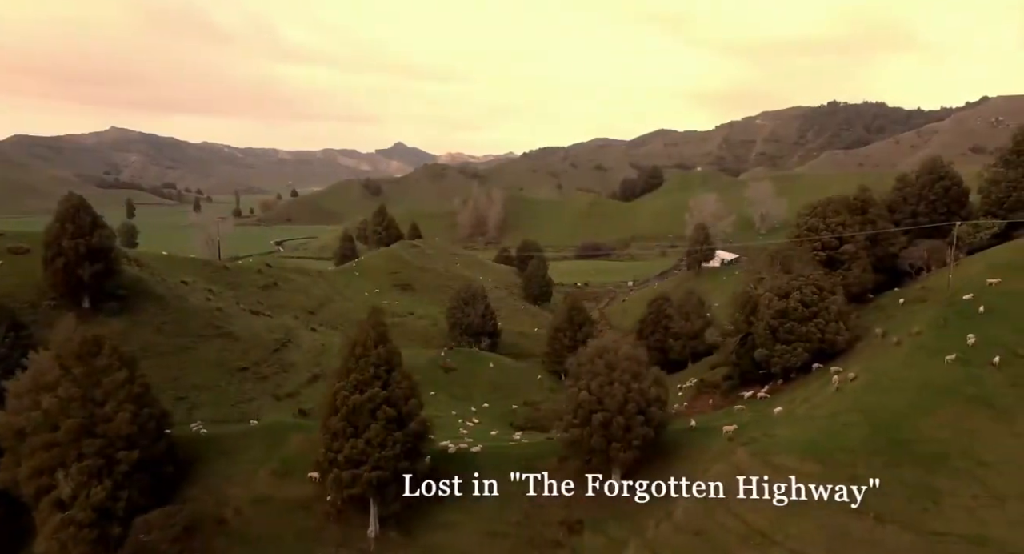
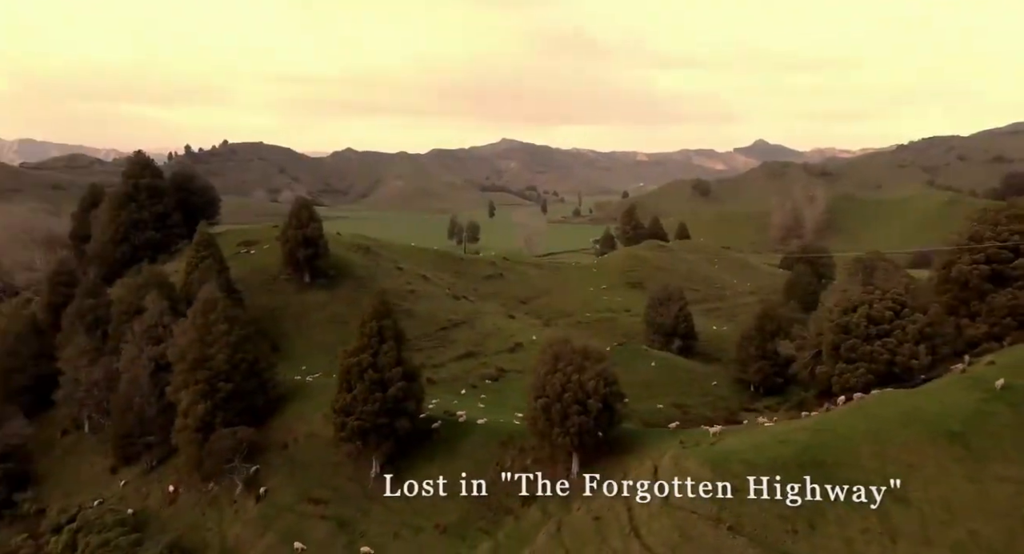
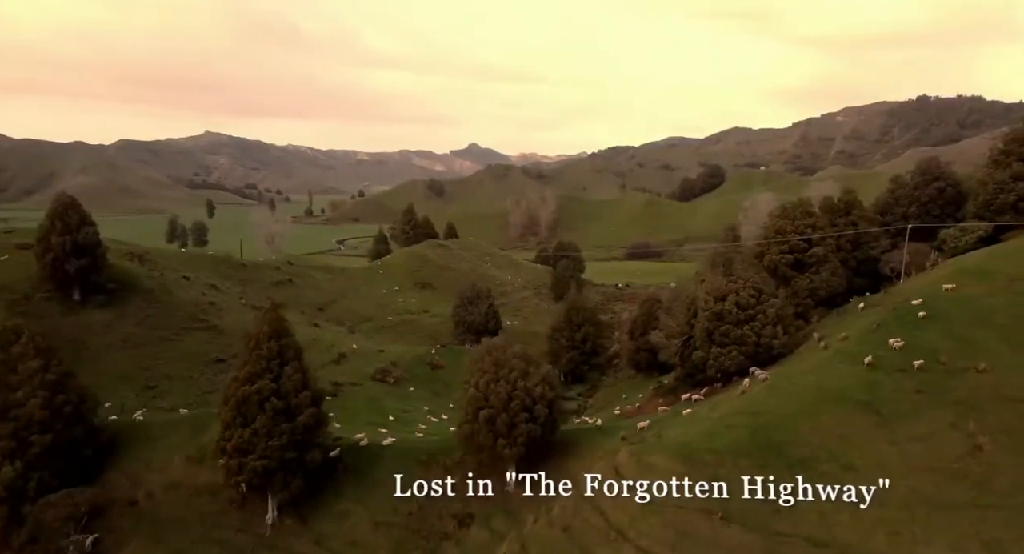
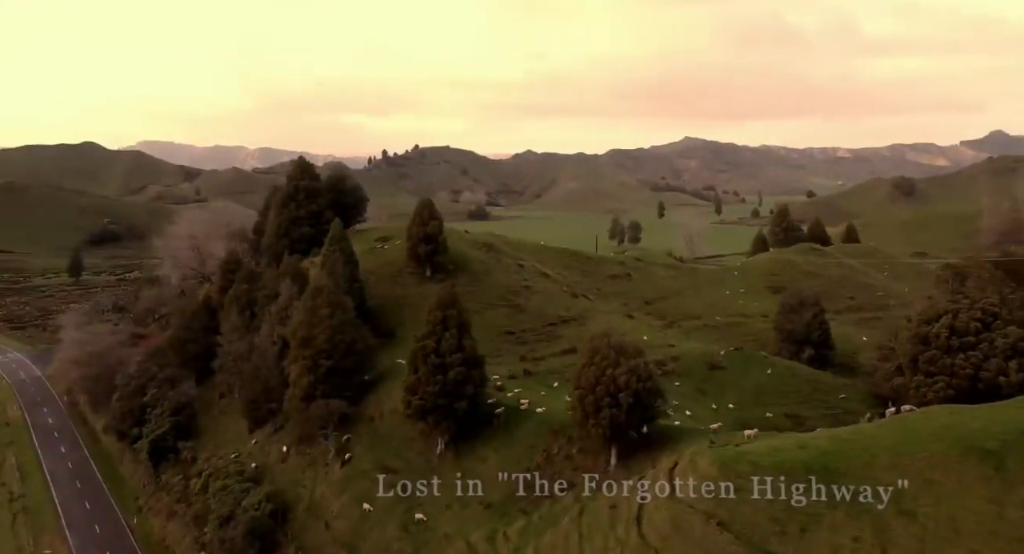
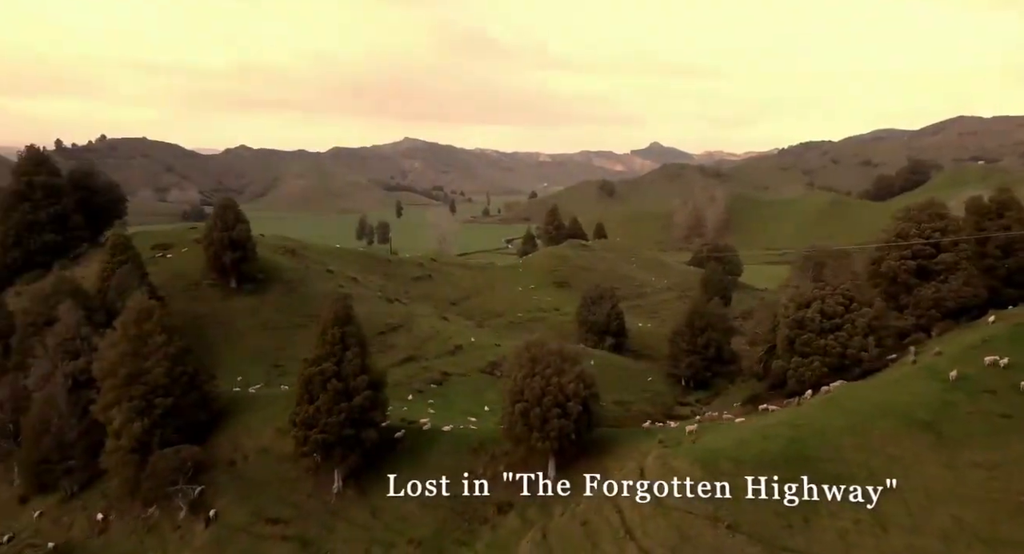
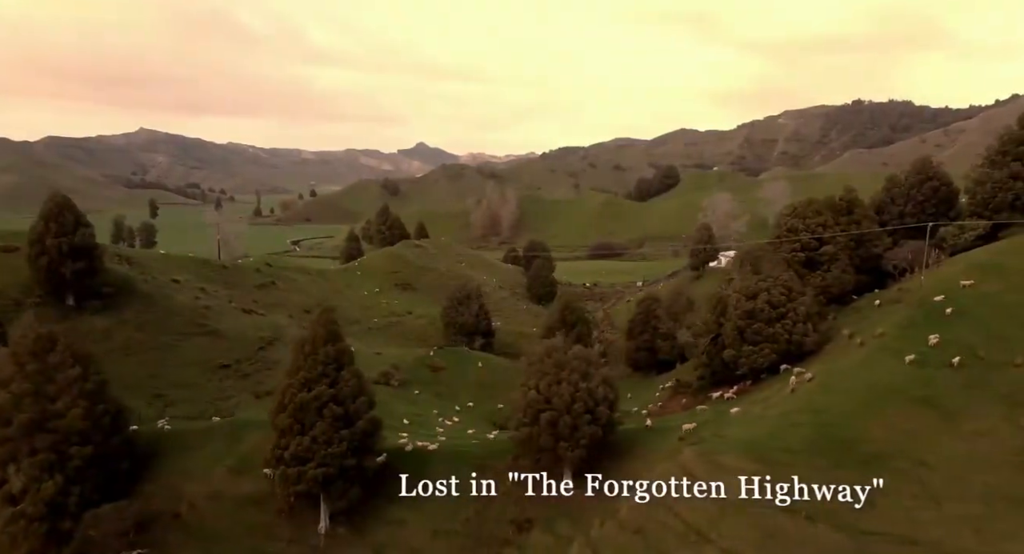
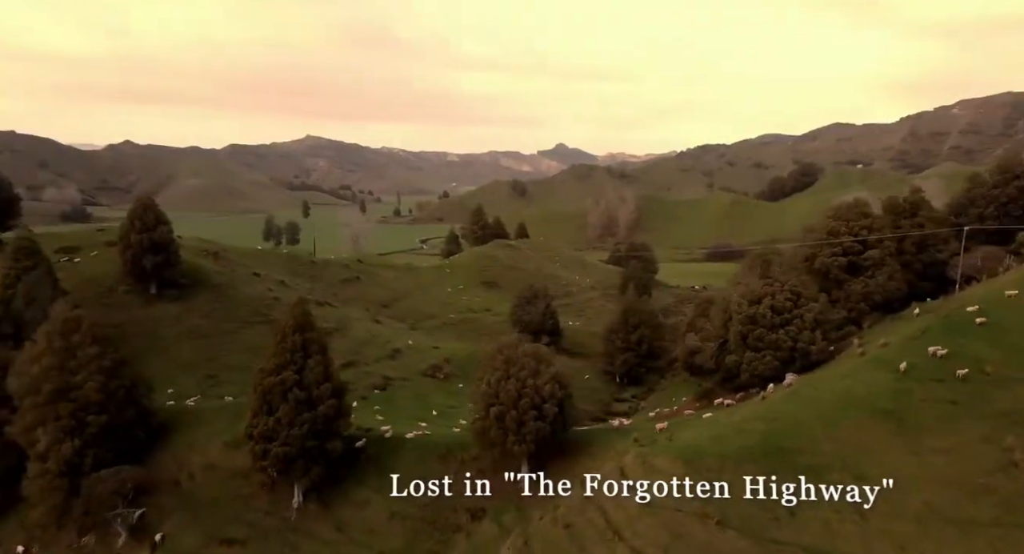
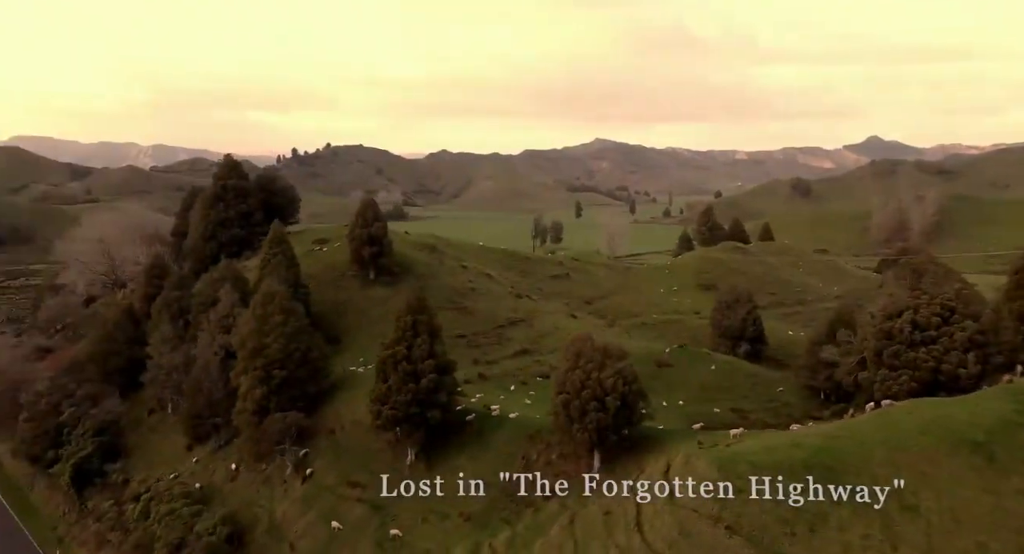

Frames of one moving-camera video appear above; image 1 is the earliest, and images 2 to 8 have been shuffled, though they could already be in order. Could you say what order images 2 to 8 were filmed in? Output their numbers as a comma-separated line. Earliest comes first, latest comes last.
6, 3, 7, 5, 2, 8, 4
